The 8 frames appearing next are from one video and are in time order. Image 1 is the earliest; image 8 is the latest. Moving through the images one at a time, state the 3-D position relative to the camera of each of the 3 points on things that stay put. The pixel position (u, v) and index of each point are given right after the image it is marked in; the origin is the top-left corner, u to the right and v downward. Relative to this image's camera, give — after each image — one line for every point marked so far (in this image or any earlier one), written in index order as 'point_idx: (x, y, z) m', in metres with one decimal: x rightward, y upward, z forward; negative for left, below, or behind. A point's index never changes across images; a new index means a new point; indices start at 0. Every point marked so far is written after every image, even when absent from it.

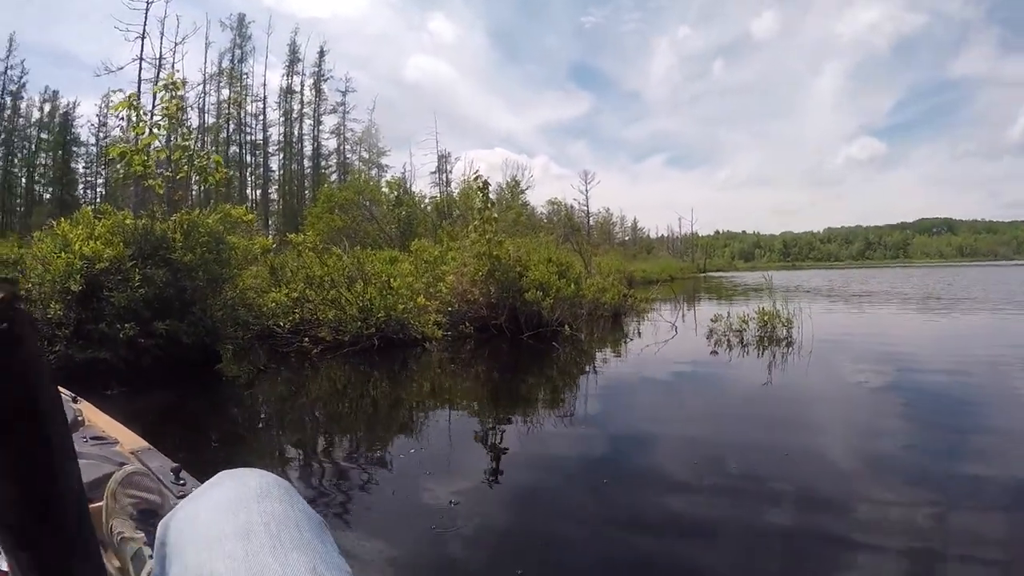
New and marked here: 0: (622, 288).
0: (+2.6, 0.0, +16.0) m
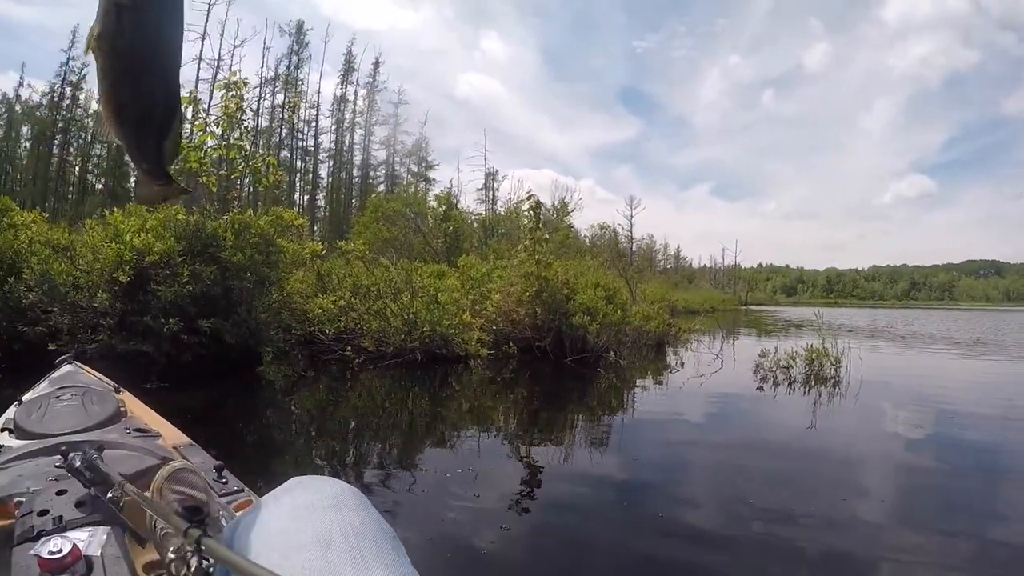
0: (+3.6, -0.6, +15.5) m
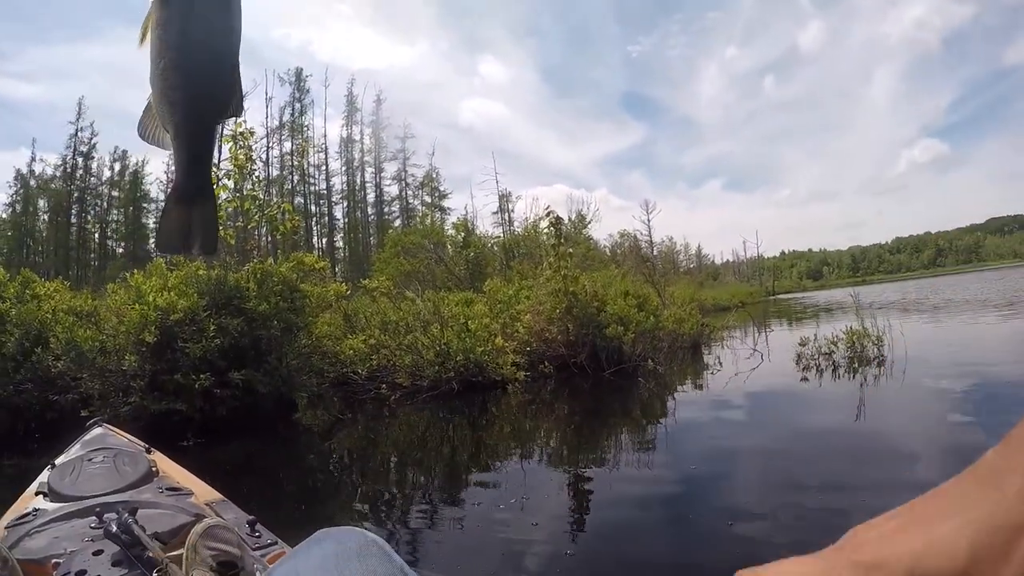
0: (+4.2, -0.6, +15.2) m
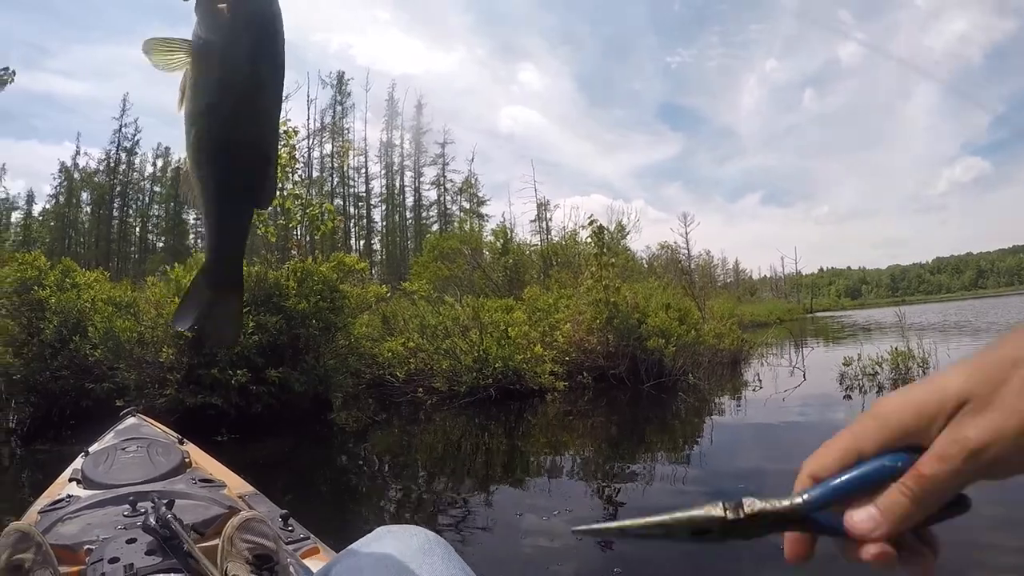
0: (+5.0, -1.0, +14.8) m
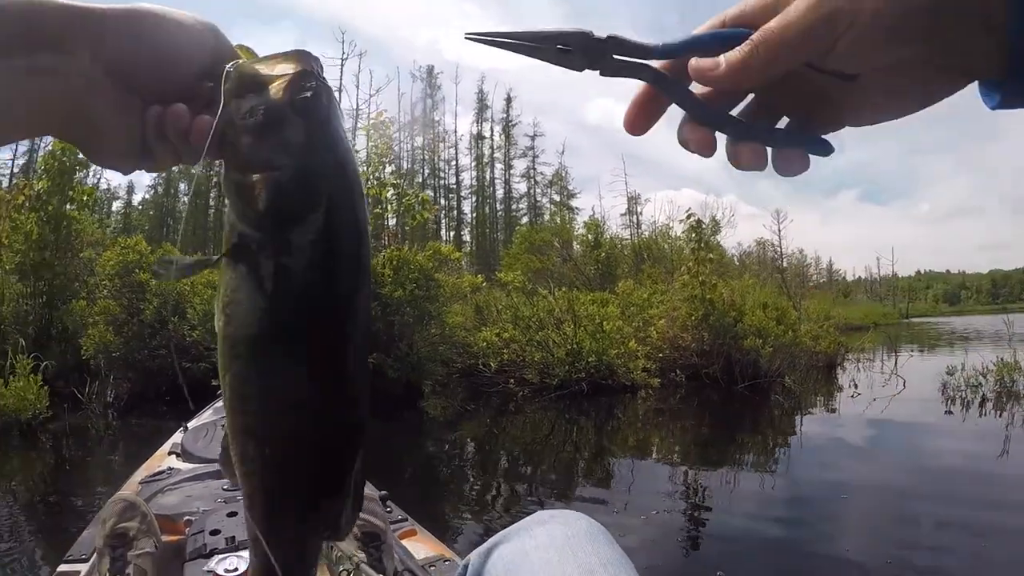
0: (+6.8, -1.0, +14.1) m
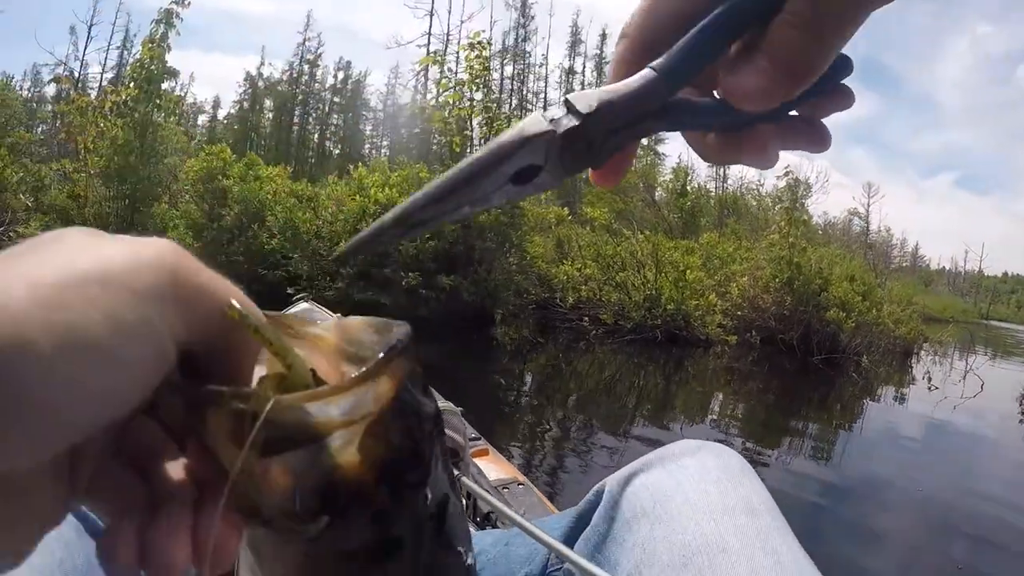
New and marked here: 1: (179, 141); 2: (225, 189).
0: (+8.1, -0.7, +13.5) m
1: (-6.1, +2.7, +12.3) m
2: (-3.9, +1.3, +9.0) m
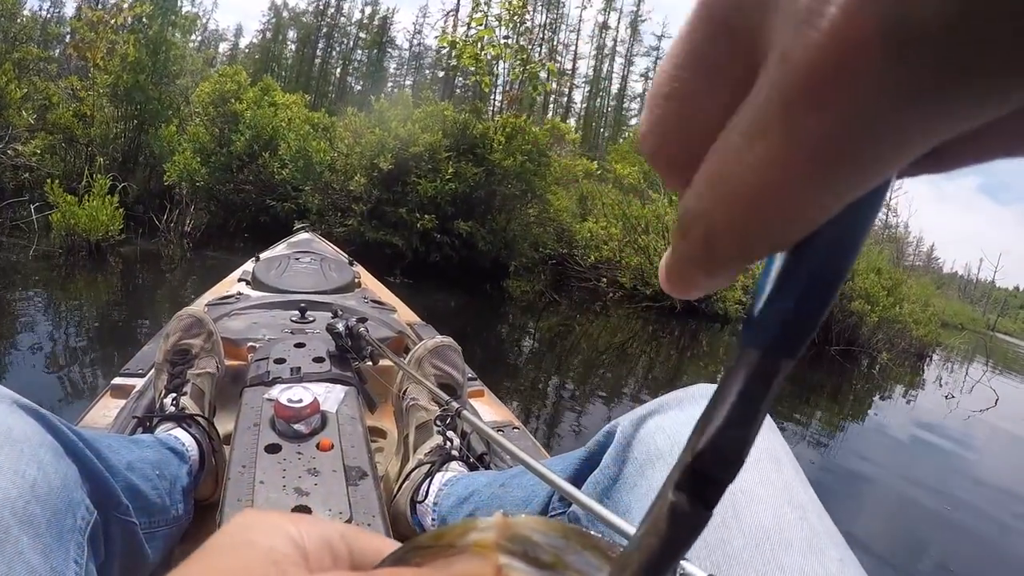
0: (+8.2, -0.6, +13.1) m
1: (-5.6, +4.0, +11.8) m
2: (-3.5, +2.2, +8.6) m
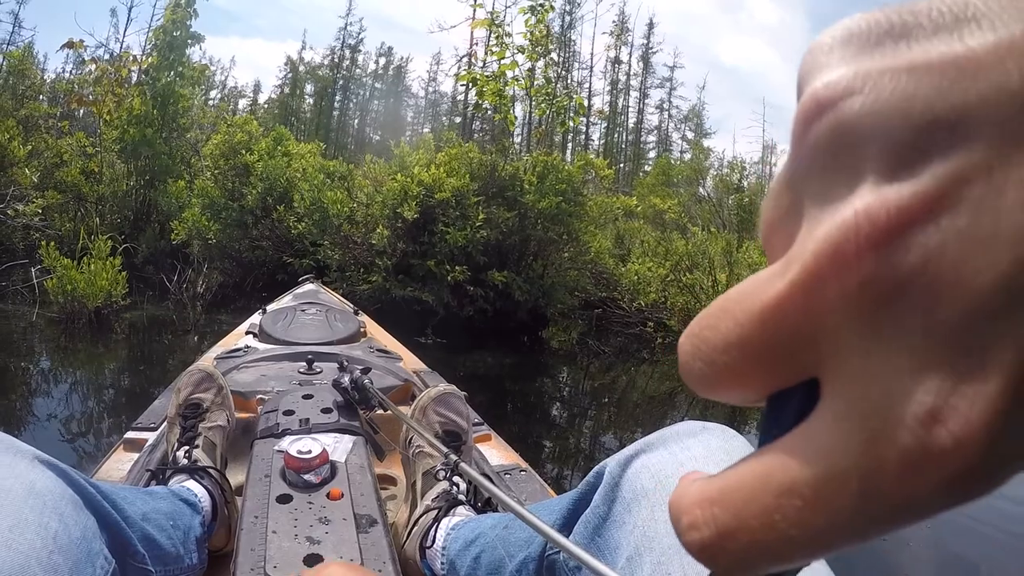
0: (+8.8, -1.0, +12.4) m
1: (-5.3, +3.0, +11.6) m
2: (-3.2, +1.5, +8.3) m
